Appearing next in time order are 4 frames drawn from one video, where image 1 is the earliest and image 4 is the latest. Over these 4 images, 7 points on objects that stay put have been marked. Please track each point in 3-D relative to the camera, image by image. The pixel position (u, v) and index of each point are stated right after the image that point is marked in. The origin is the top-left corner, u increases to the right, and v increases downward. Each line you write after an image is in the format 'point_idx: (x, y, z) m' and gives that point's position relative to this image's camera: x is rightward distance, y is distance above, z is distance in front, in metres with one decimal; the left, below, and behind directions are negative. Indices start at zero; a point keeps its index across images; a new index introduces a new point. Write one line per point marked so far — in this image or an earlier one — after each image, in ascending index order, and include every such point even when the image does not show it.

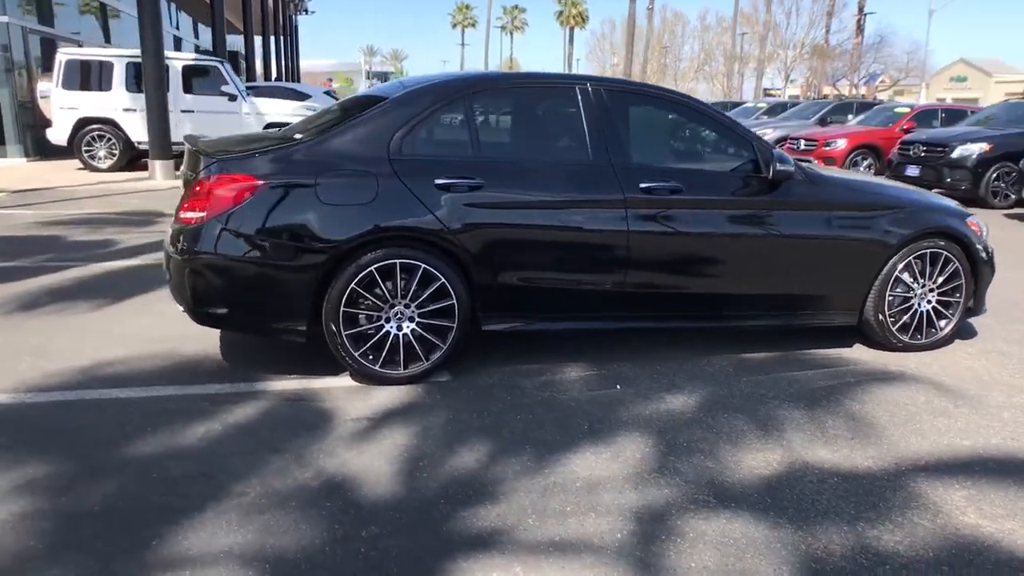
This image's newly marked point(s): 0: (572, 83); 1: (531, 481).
0: (+0.4, +1.2, +4.6) m
1: (+0.1, -0.8, +3.3) m
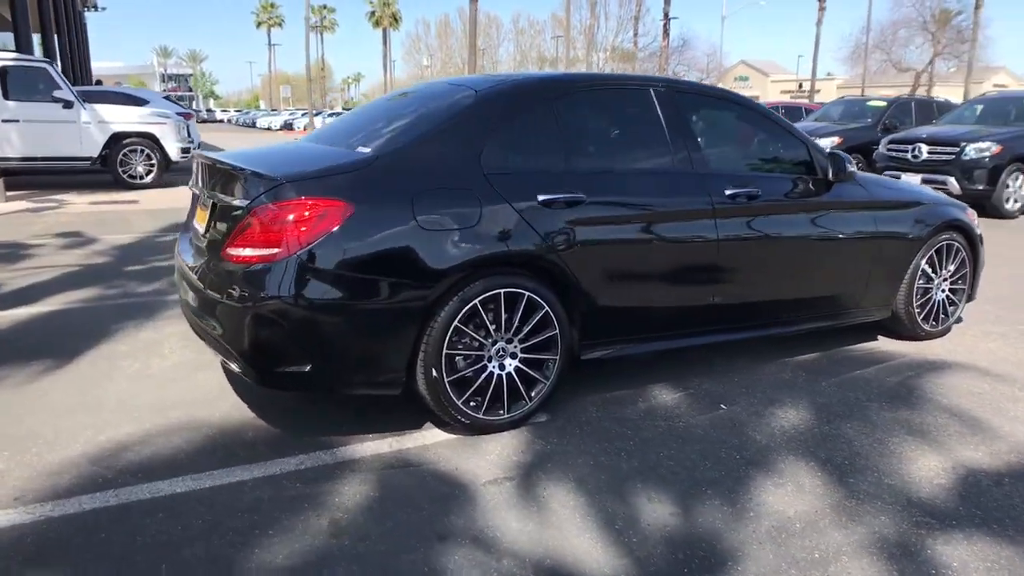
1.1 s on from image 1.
0: (+0.8, +1.1, +4.3) m
1: (+0.9, -0.9, +3.0) m
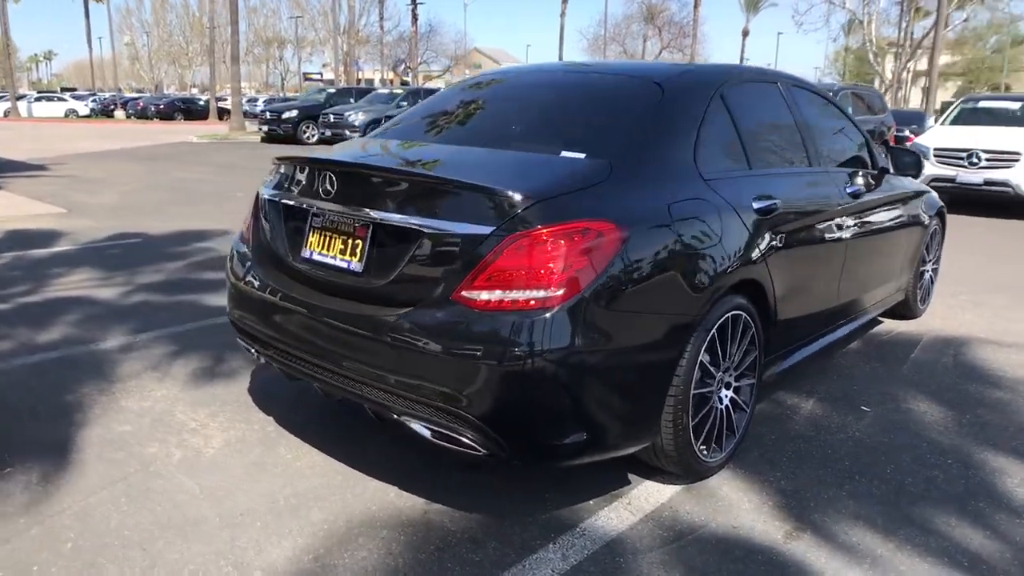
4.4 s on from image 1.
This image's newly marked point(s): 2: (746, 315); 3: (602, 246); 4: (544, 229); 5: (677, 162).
0: (+1.4, +1.1, +4.0) m
1: (+2.1, -1.0, +2.9) m
2: (+1.0, -0.1, +3.3) m
3: (+0.3, +0.2, +2.6) m
4: (+0.1, +0.2, +2.5) m
5: (+0.6, +0.5, +3.1) m
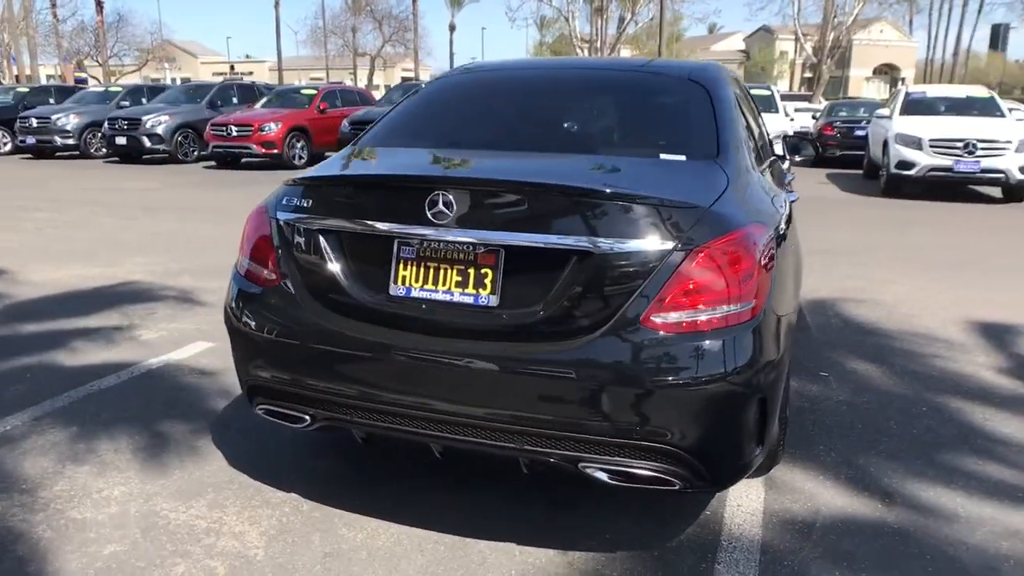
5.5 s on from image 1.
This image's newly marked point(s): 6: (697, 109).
0: (+1.2, +1.2, +4.1) m
1: (+2.5, -0.8, +3.4) m
2: (+1.2, -0.1, +3.4) m
3: (+0.8, +0.1, +2.5) m
4: (+0.6, +0.2, +2.4) m
5: (+0.9, +0.5, +3.0) m
6: (+0.7, +0.8, +3.2) m
